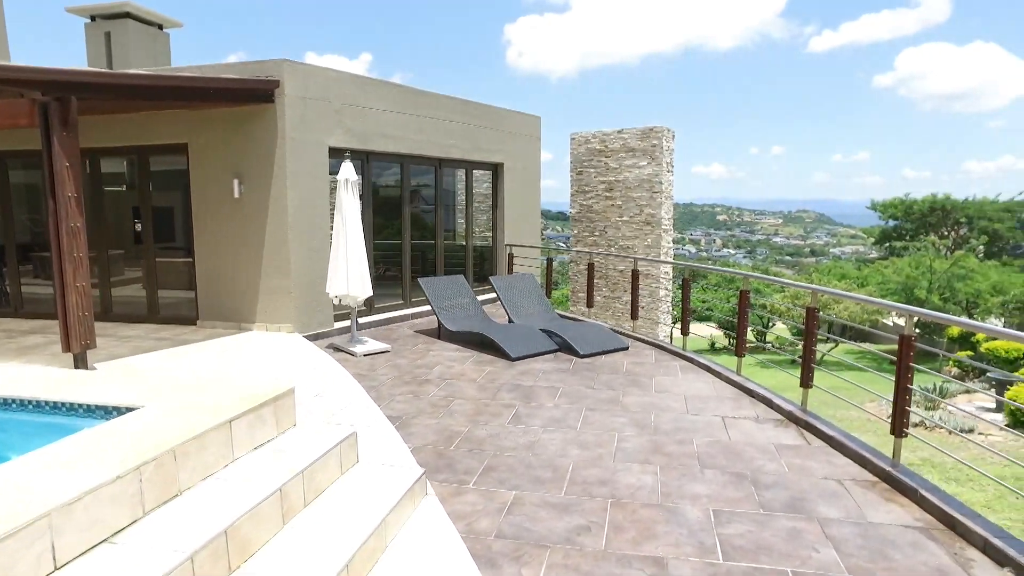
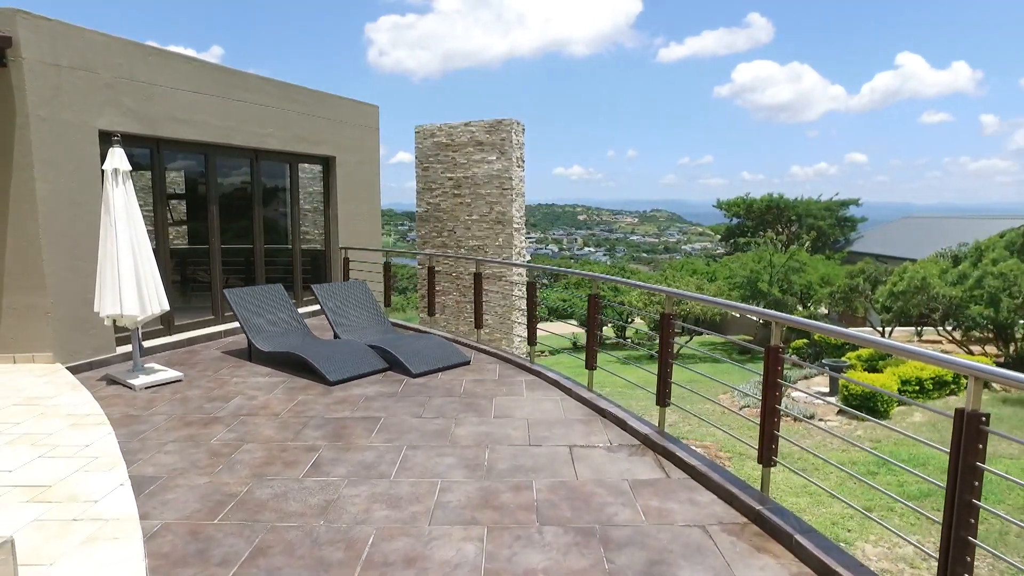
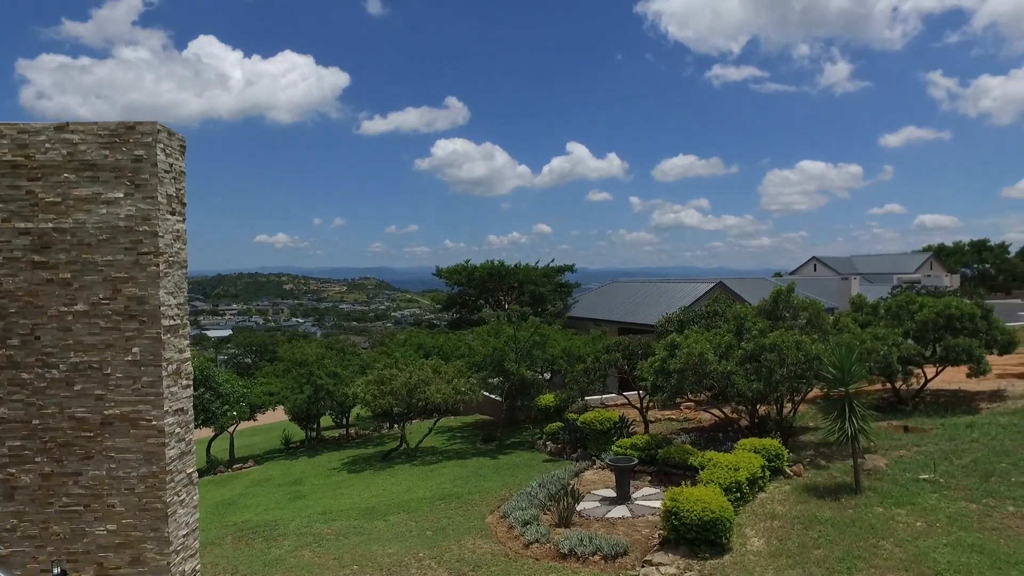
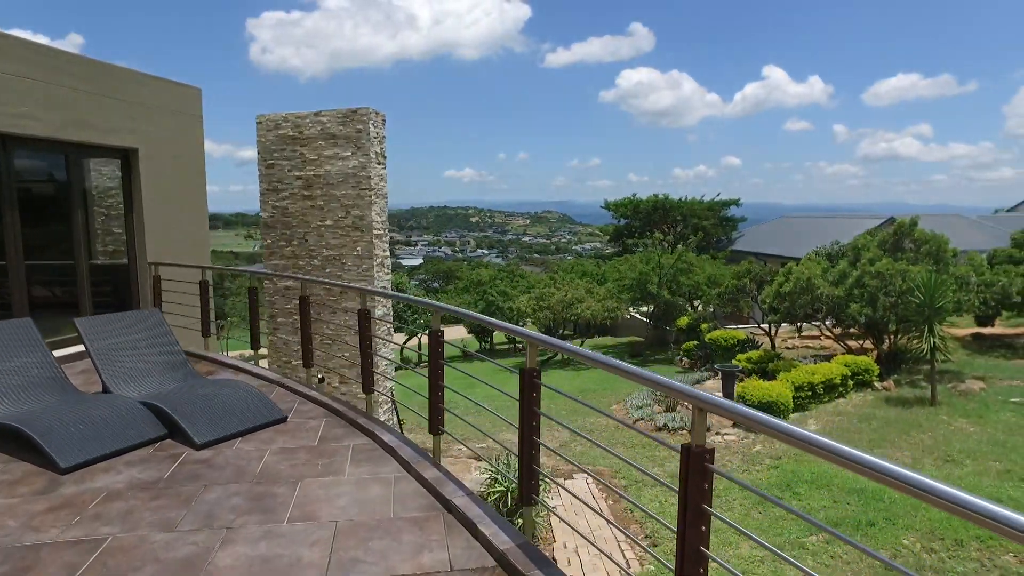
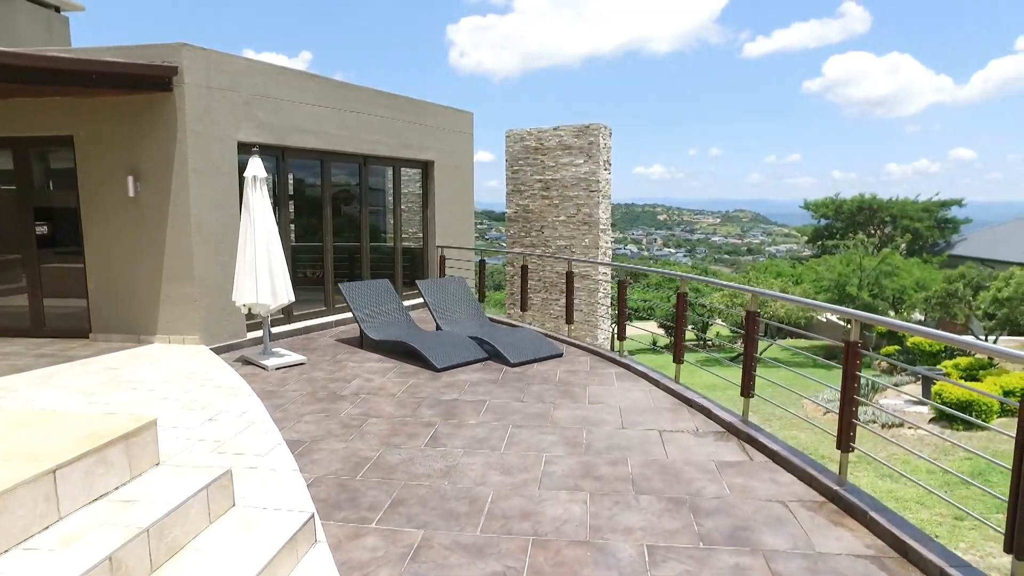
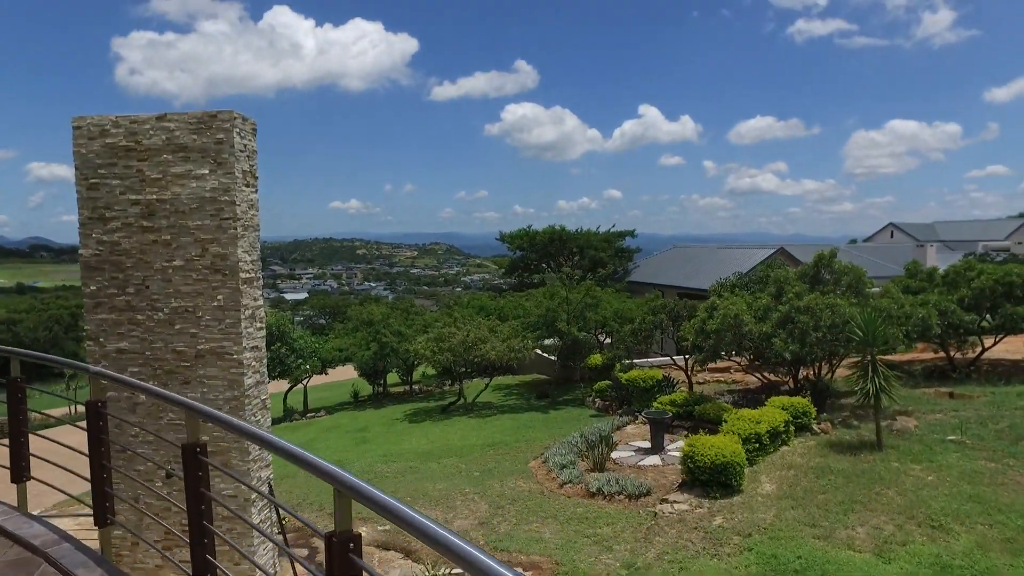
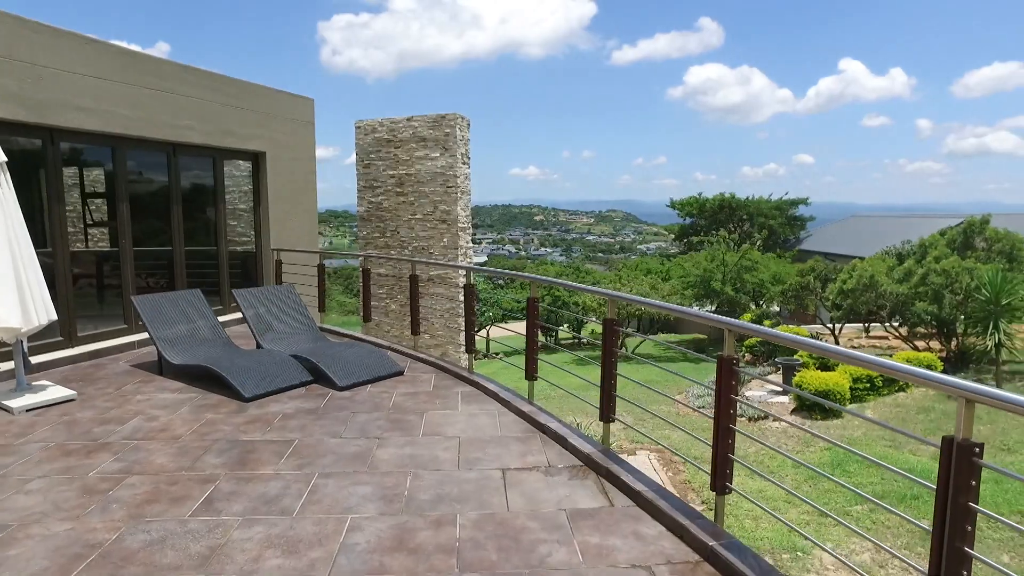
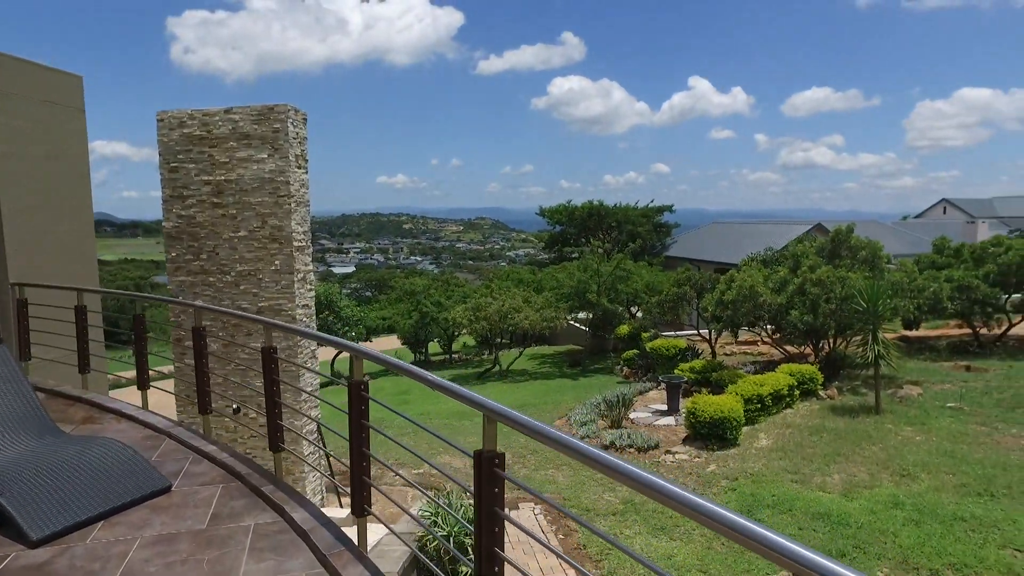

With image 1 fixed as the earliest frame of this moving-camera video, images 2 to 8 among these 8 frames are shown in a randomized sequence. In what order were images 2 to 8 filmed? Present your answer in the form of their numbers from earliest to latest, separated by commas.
5, 2, 7, 4, 8, 6, 3
